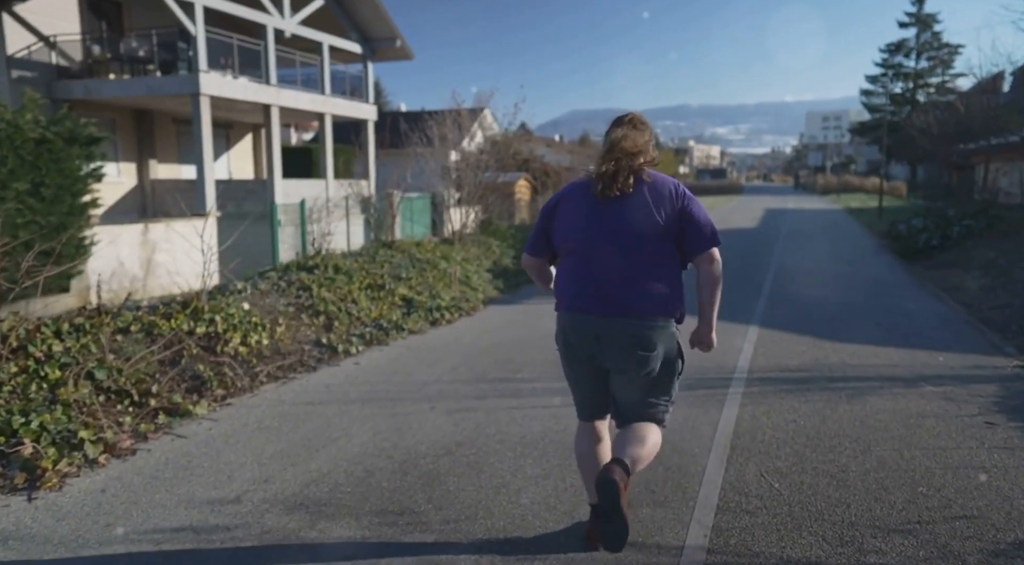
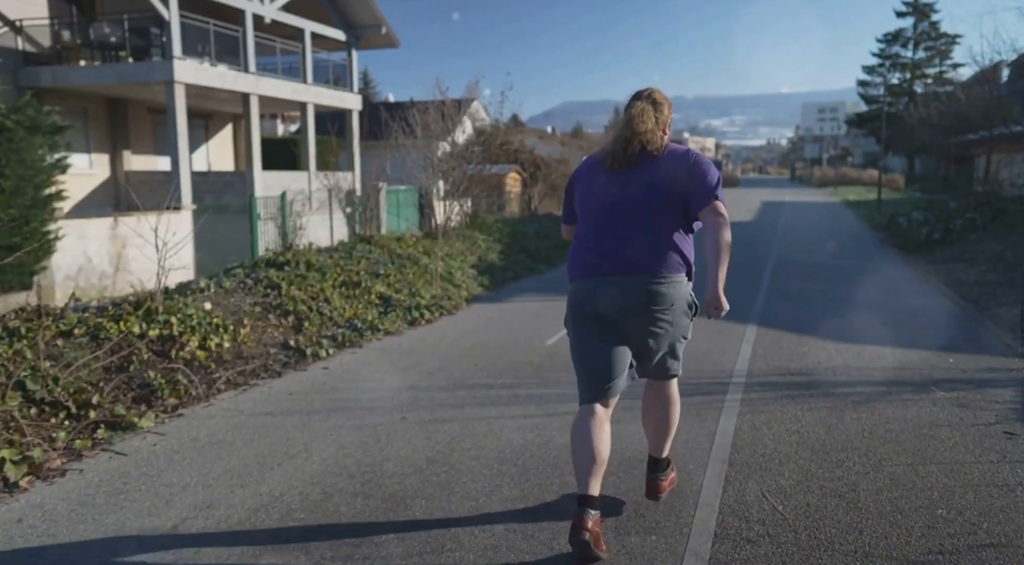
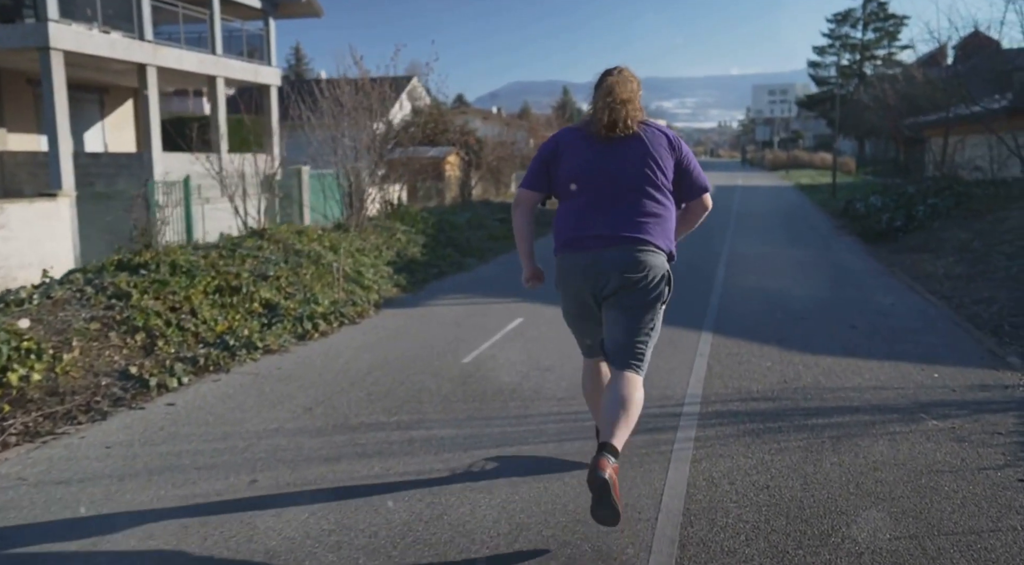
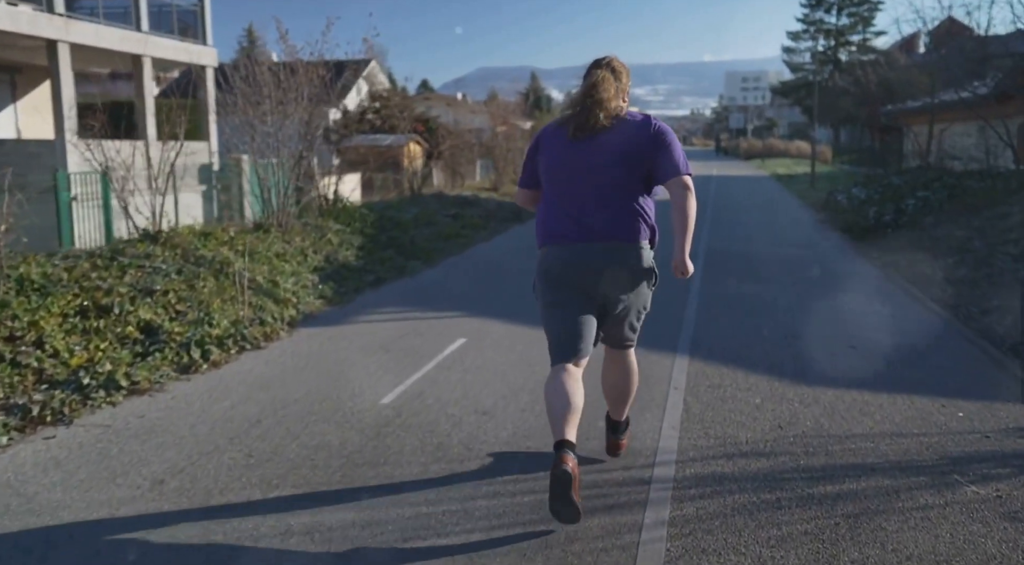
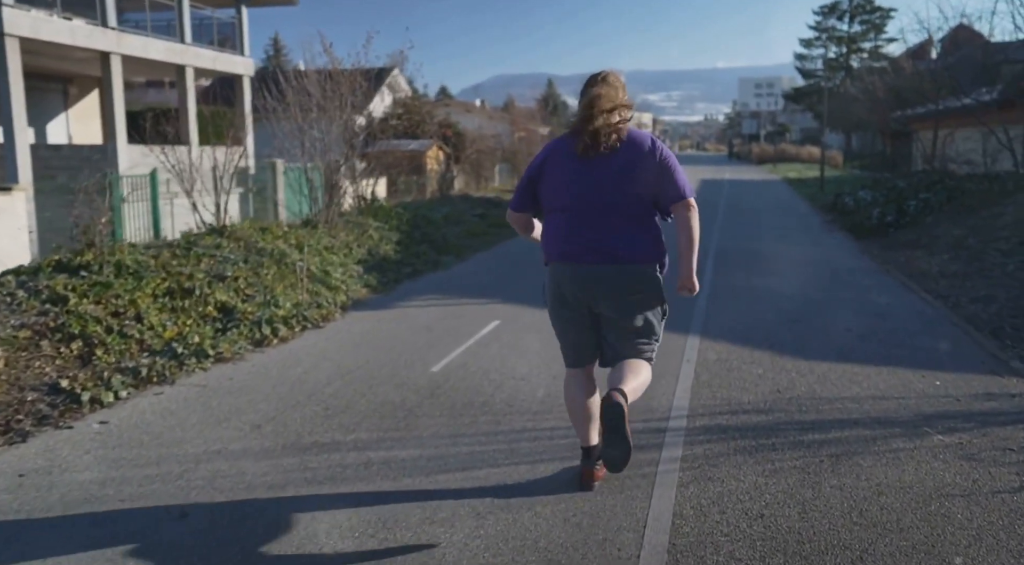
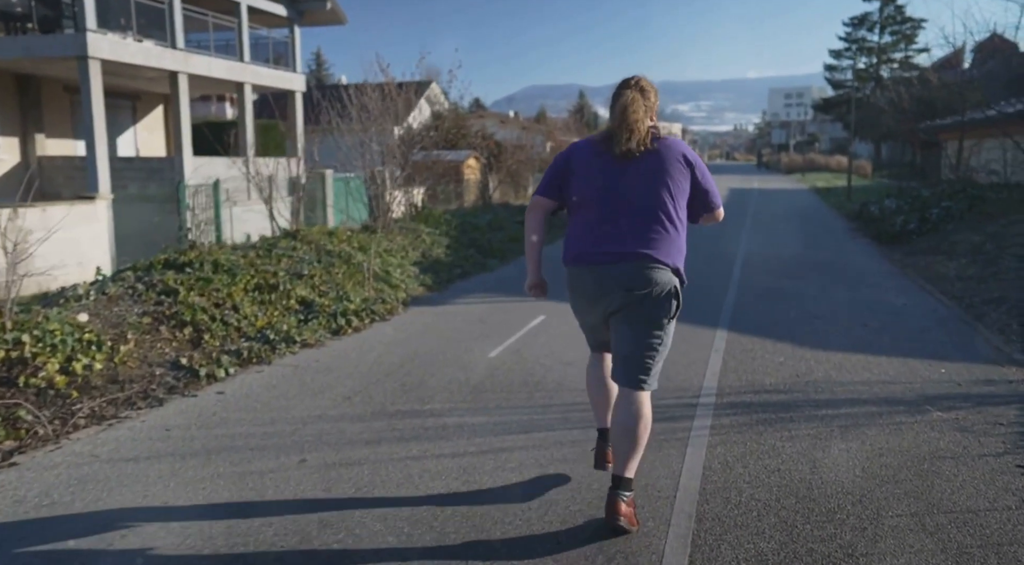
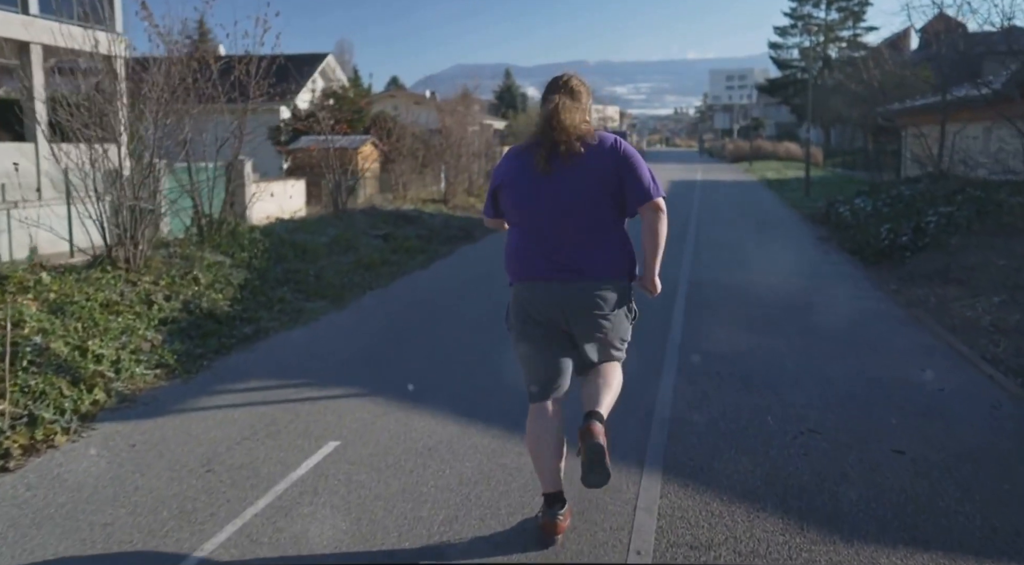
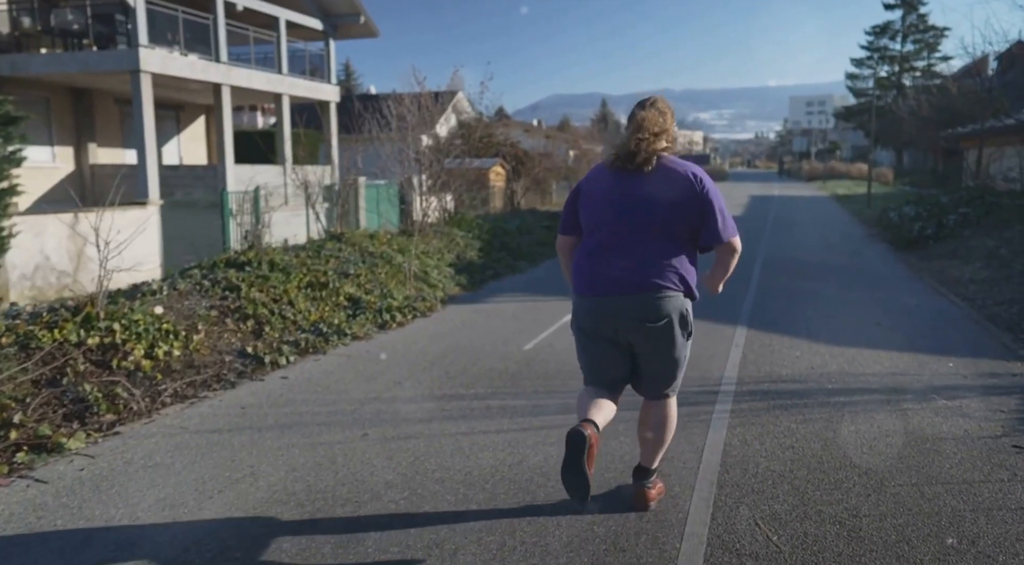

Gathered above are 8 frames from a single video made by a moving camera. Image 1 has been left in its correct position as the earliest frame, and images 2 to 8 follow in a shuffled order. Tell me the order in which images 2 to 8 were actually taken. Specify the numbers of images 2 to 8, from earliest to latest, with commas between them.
2, 8, 6, 3, 5, 4, 7
